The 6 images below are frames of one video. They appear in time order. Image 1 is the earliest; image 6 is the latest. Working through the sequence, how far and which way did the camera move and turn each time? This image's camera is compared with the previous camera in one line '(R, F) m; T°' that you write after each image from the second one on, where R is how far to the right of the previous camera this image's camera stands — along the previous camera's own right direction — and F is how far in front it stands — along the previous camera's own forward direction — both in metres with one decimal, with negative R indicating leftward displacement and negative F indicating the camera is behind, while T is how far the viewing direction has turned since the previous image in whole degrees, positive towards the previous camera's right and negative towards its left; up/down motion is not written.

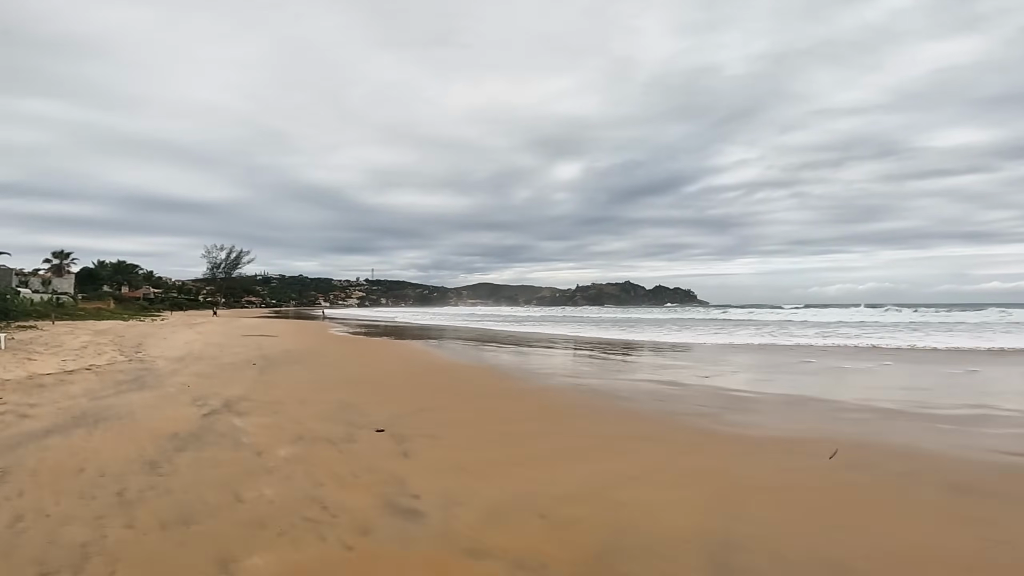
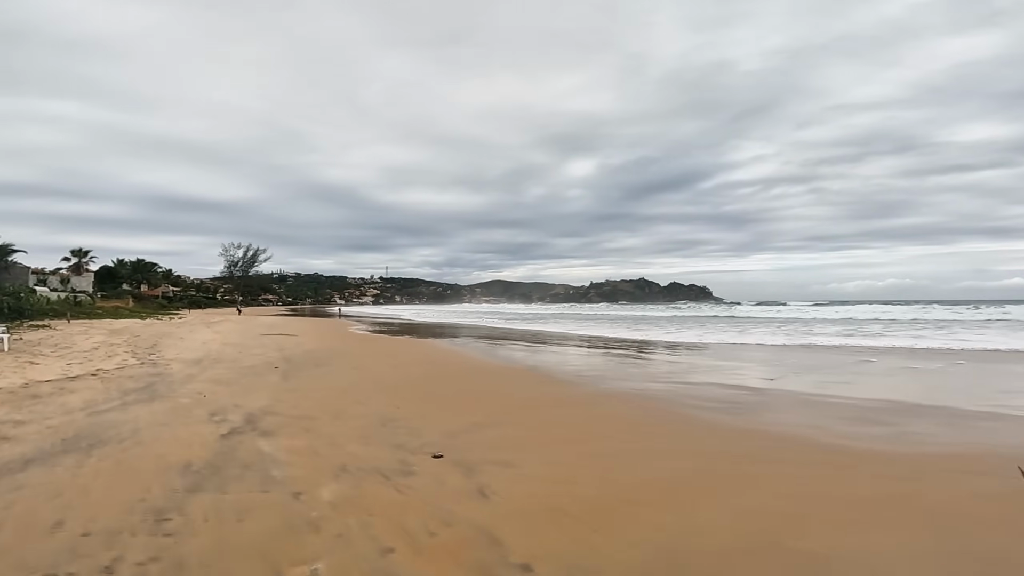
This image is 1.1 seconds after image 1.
(-0.7, +1.2) m; -1°
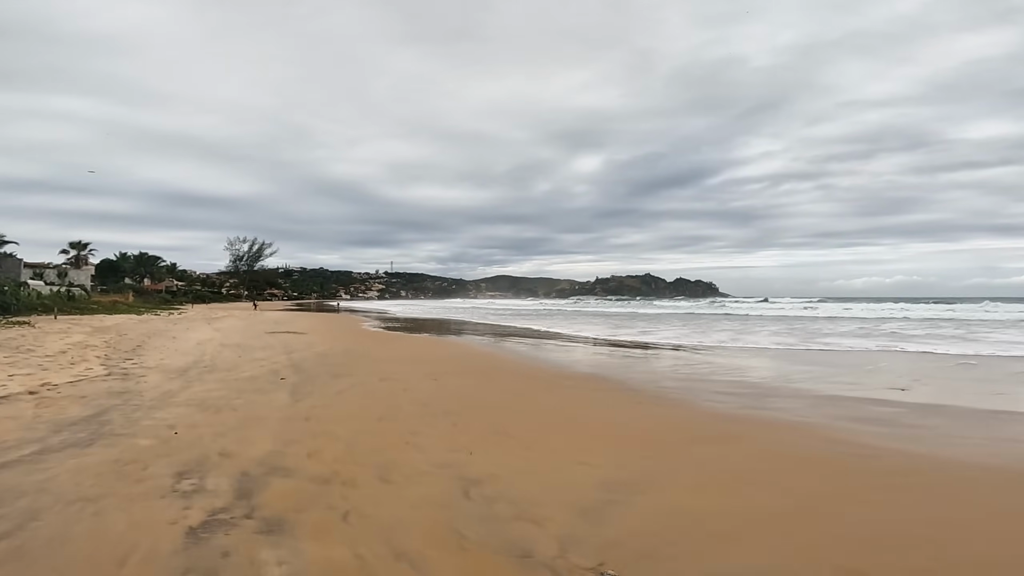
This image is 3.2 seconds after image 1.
(-1.1, +2.3) m; -1°
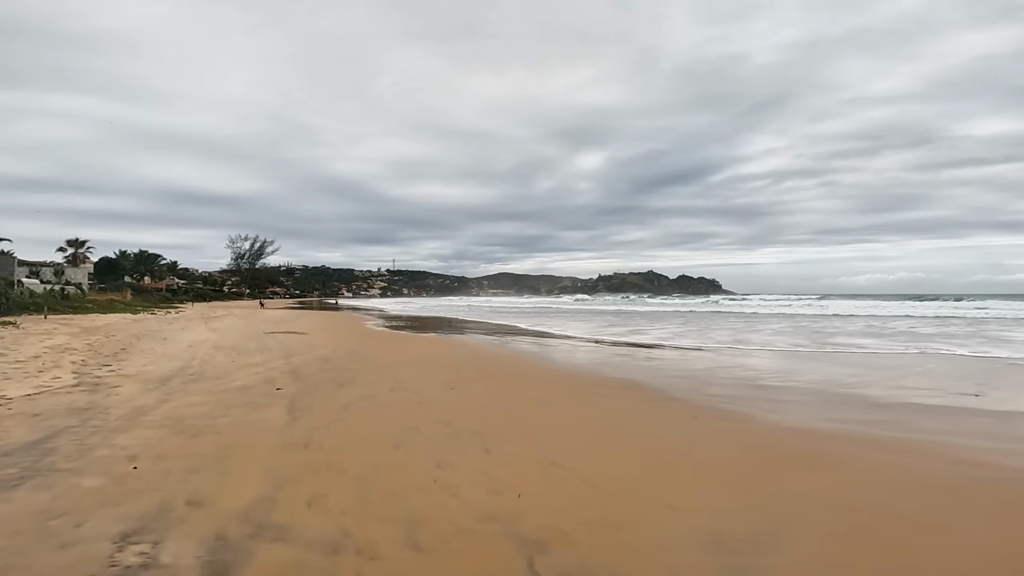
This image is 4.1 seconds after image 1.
(-0.4, +1.0) m; 0°
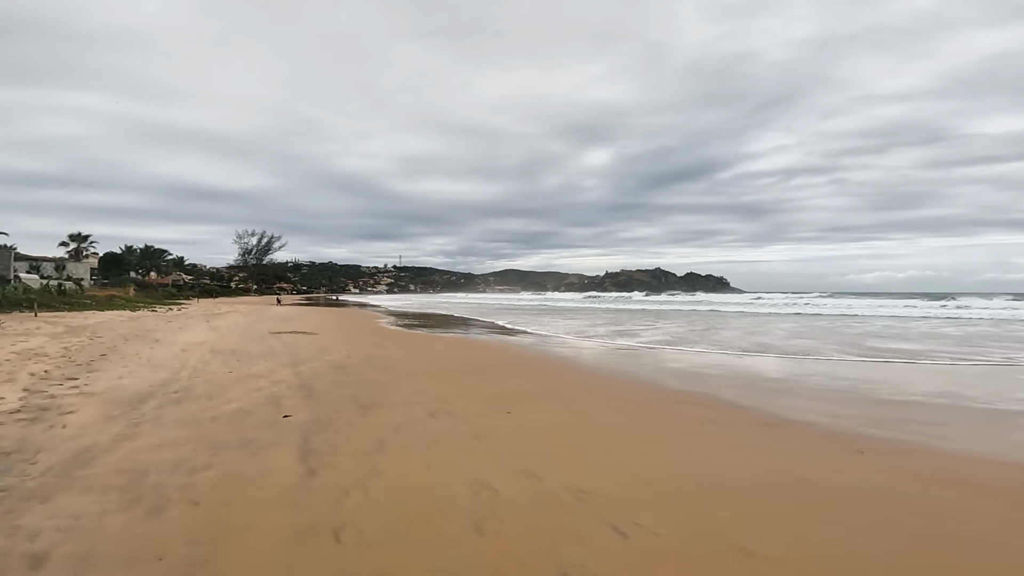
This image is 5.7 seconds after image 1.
(-0.7, +1.7) m; -1°
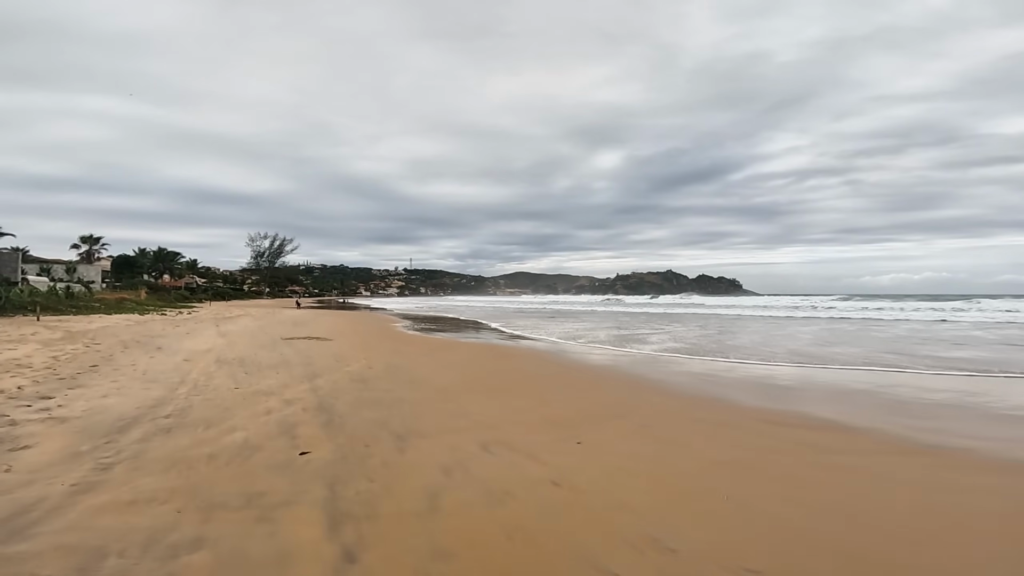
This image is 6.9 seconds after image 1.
(-0.5, +1.2) m; -1°
